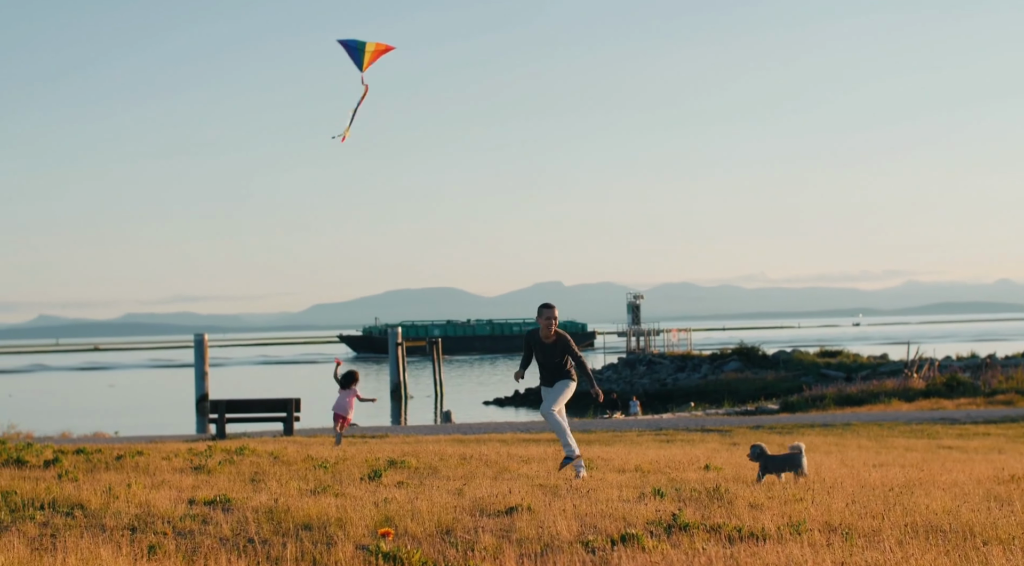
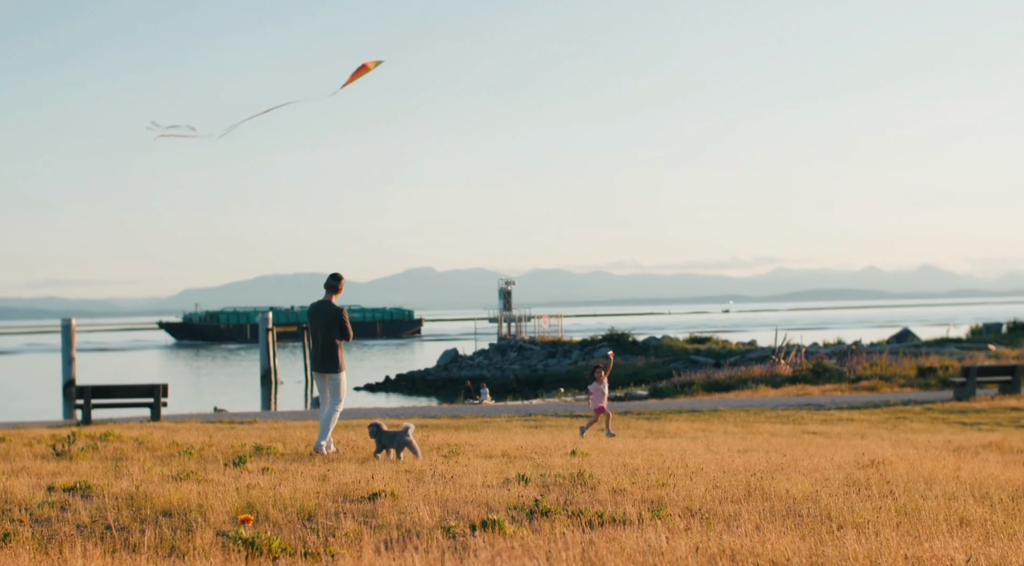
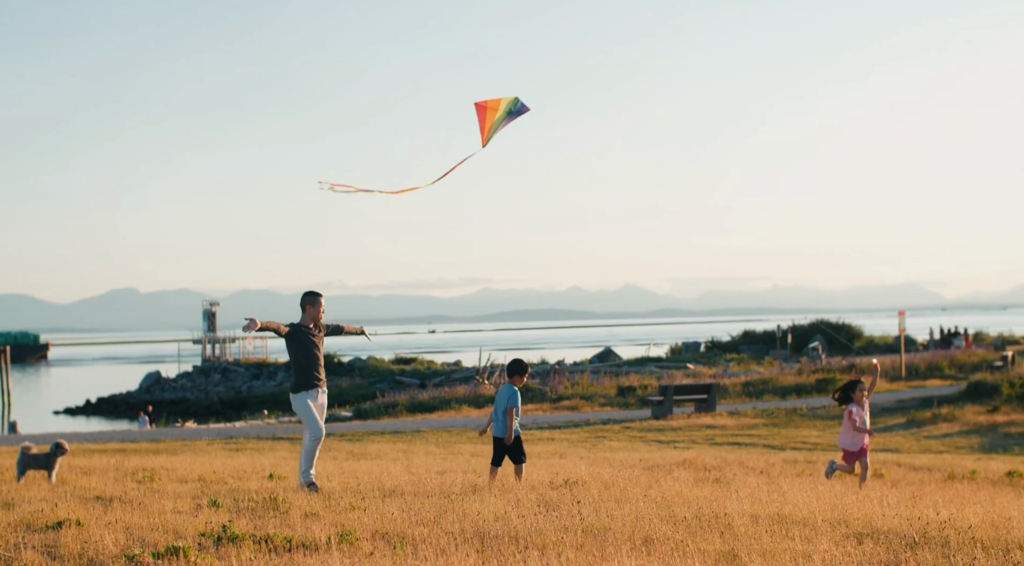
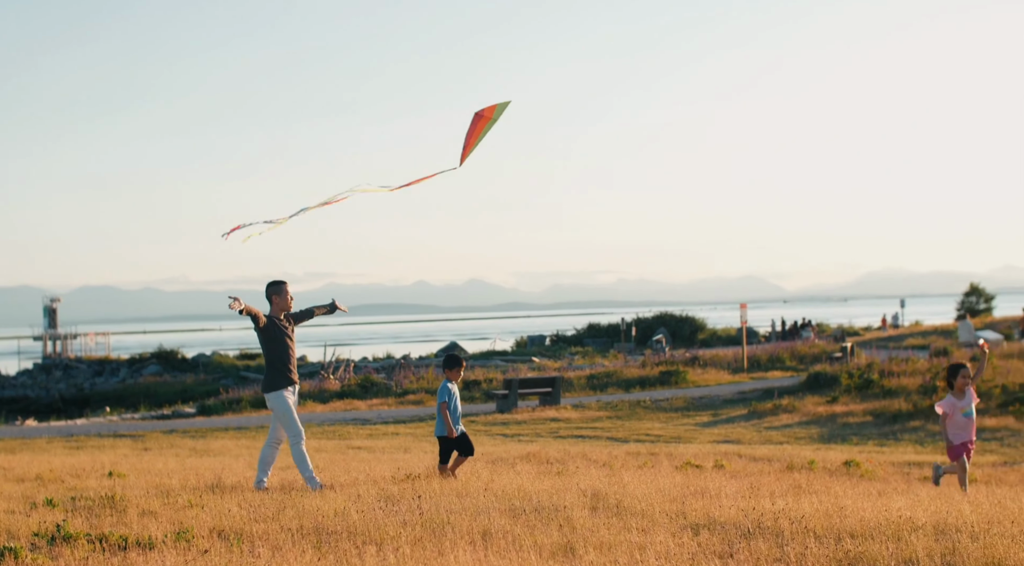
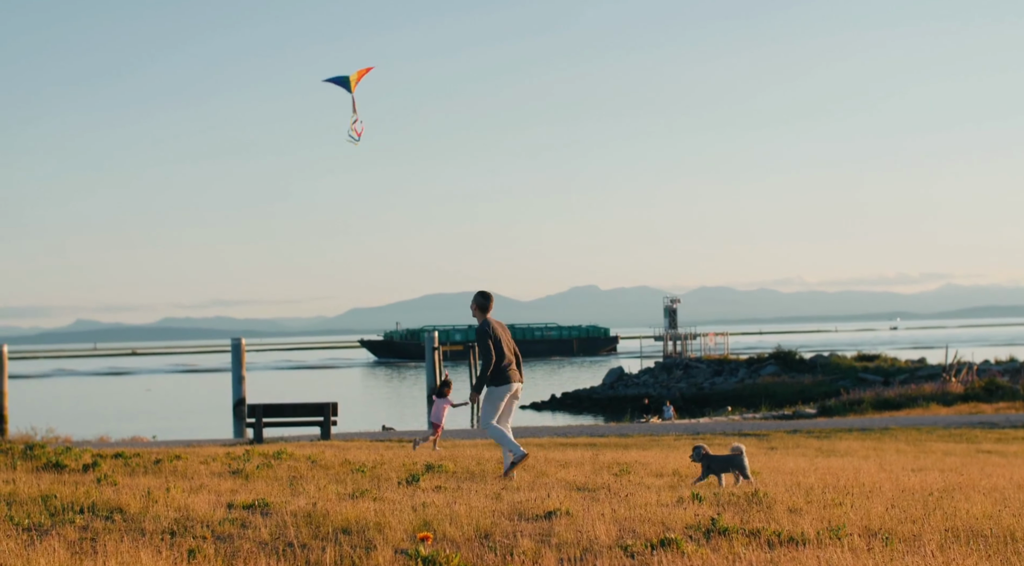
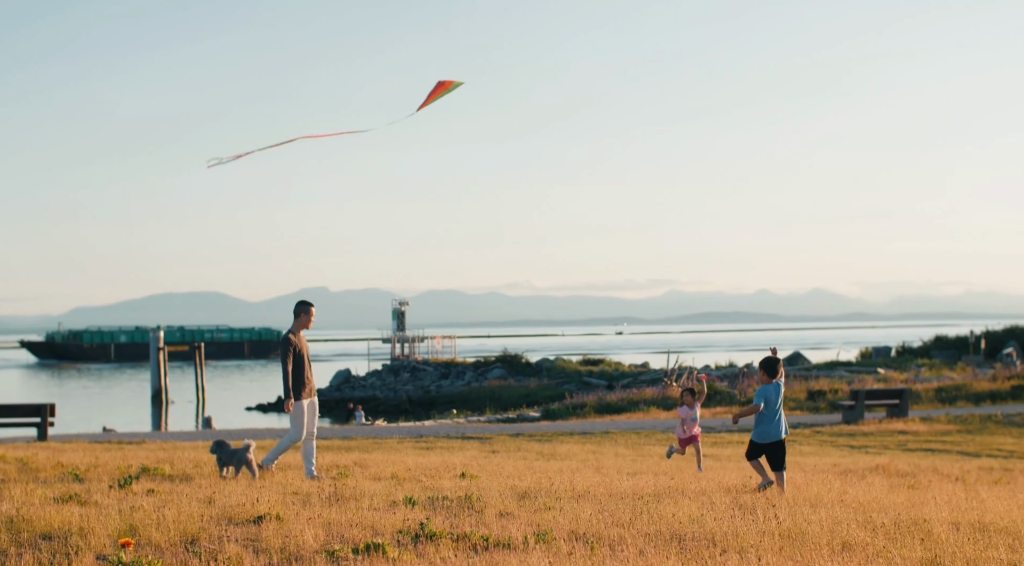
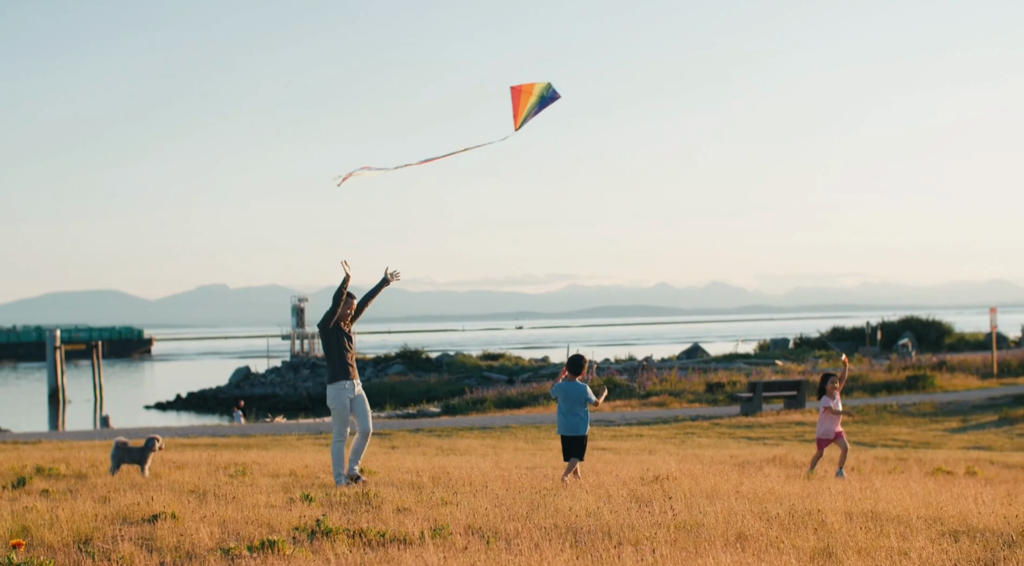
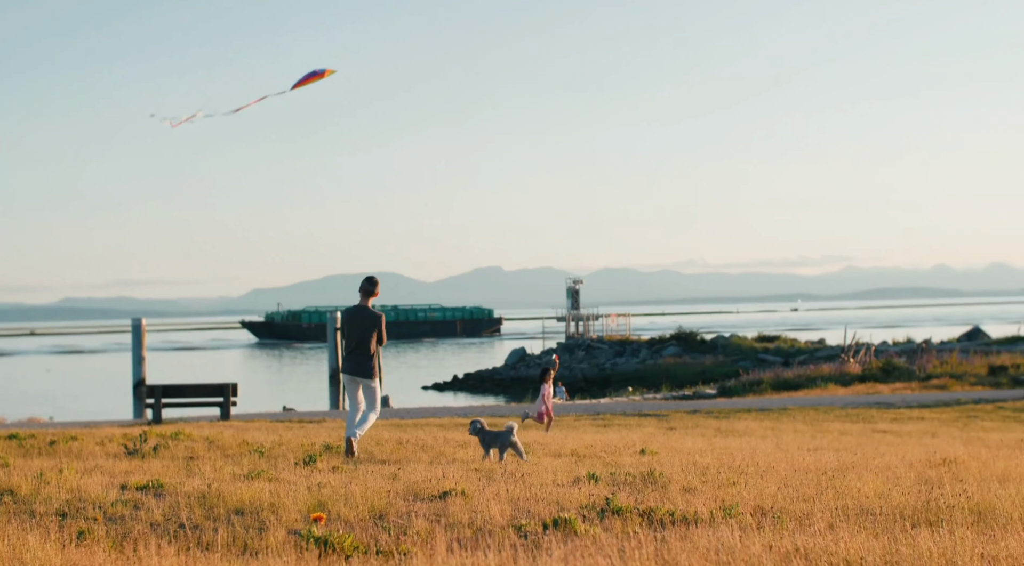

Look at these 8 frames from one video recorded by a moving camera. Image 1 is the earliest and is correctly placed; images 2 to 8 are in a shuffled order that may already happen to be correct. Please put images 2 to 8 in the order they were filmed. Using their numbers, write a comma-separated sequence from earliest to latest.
5, 8, 2, 6, 7, 3, 4
